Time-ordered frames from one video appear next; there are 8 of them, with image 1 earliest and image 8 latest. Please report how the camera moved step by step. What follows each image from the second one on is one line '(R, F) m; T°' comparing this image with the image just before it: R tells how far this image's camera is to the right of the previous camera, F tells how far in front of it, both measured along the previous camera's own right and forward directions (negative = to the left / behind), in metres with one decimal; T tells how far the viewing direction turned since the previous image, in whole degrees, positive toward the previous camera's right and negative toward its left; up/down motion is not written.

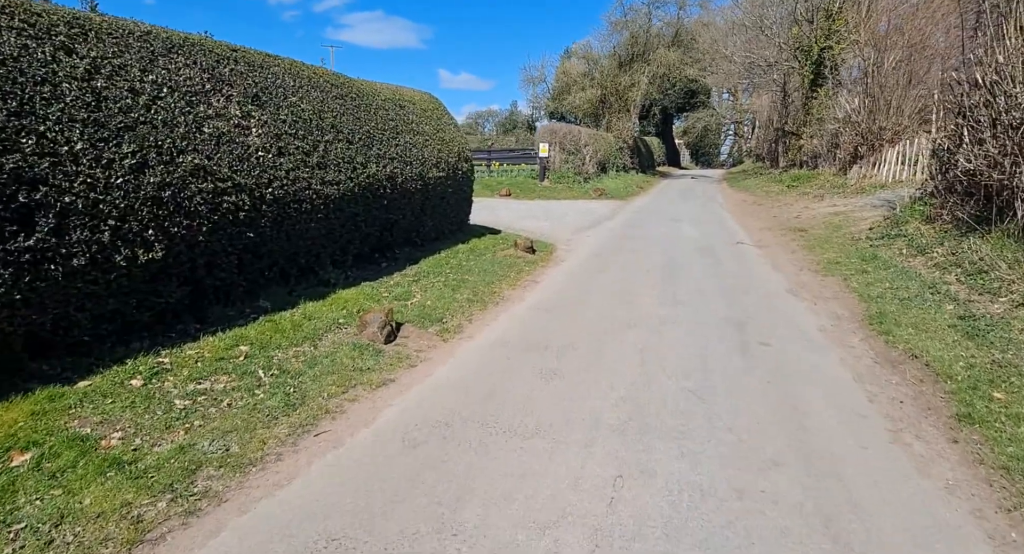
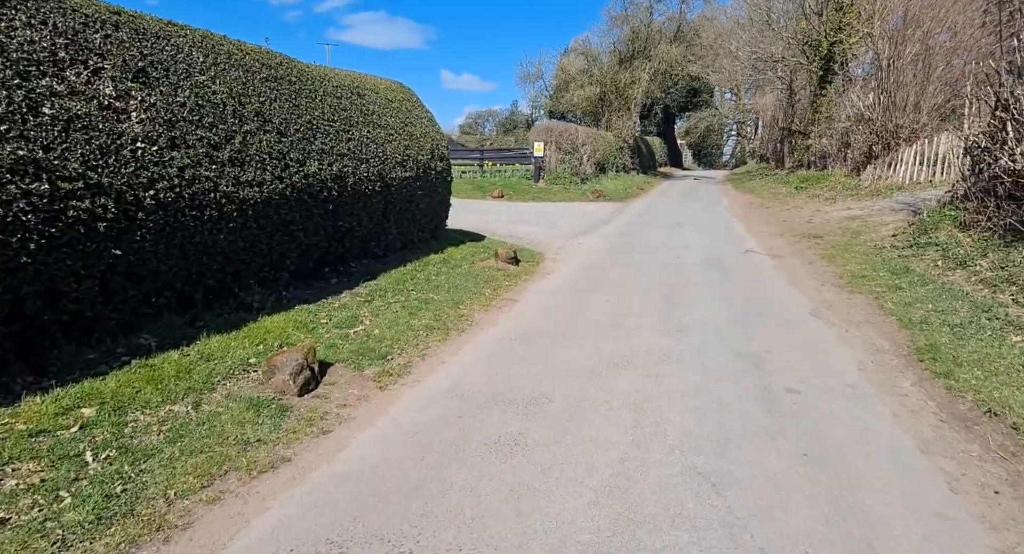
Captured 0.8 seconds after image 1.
(+0.3, +1.1) m; 0°
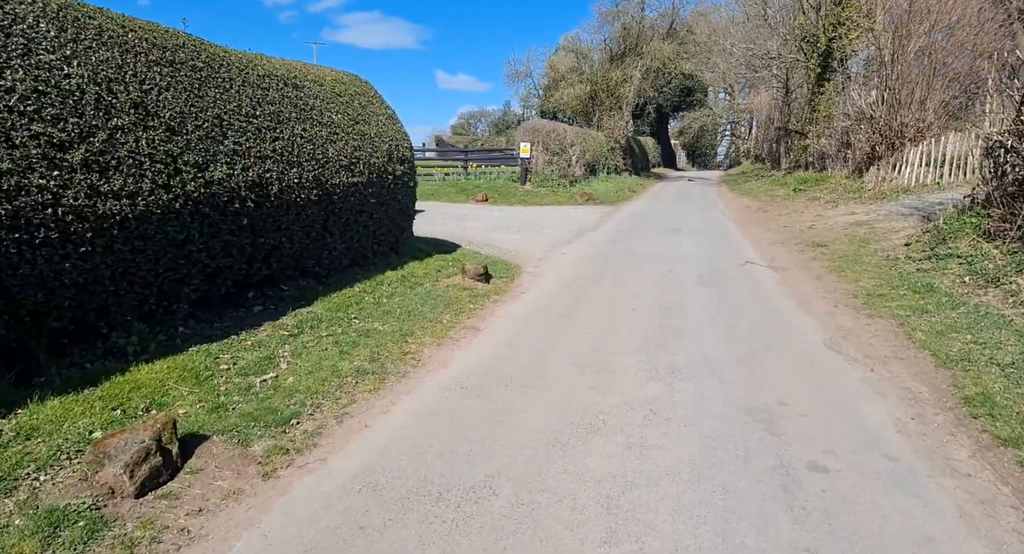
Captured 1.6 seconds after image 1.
(+0.3, +1.0) m; +1°
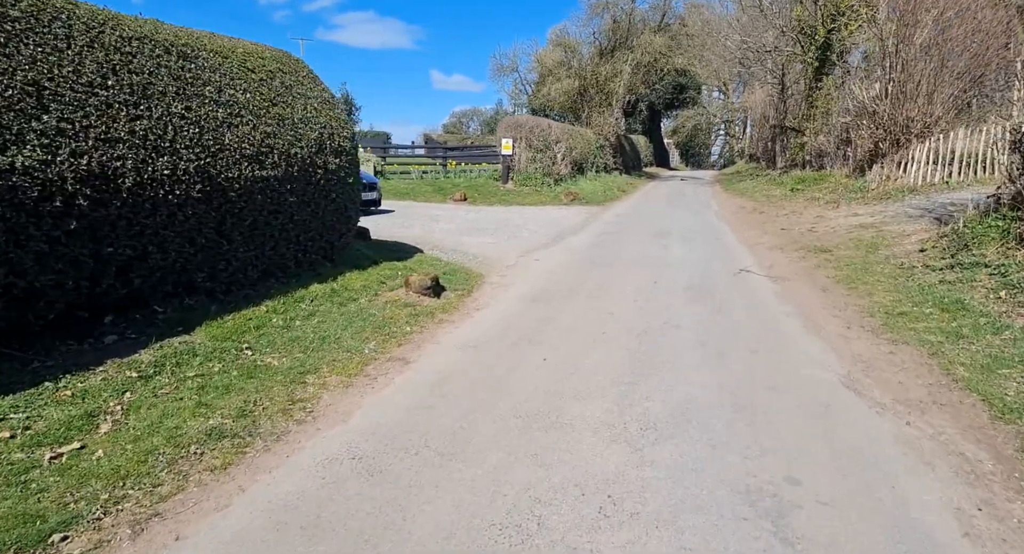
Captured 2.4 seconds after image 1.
(+0.4, +1.2) m; +1°
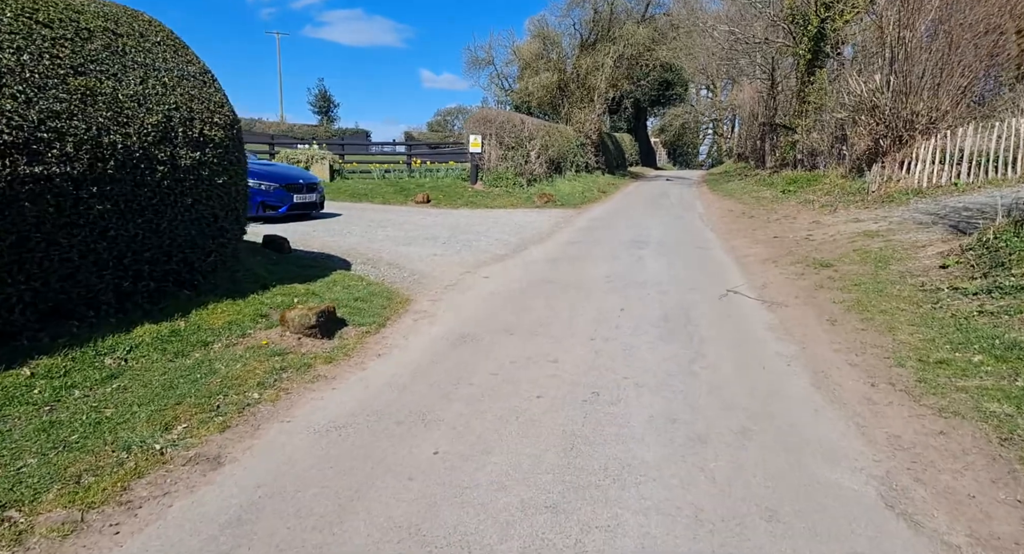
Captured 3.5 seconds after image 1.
(+0.6, +1.6) m; +1°
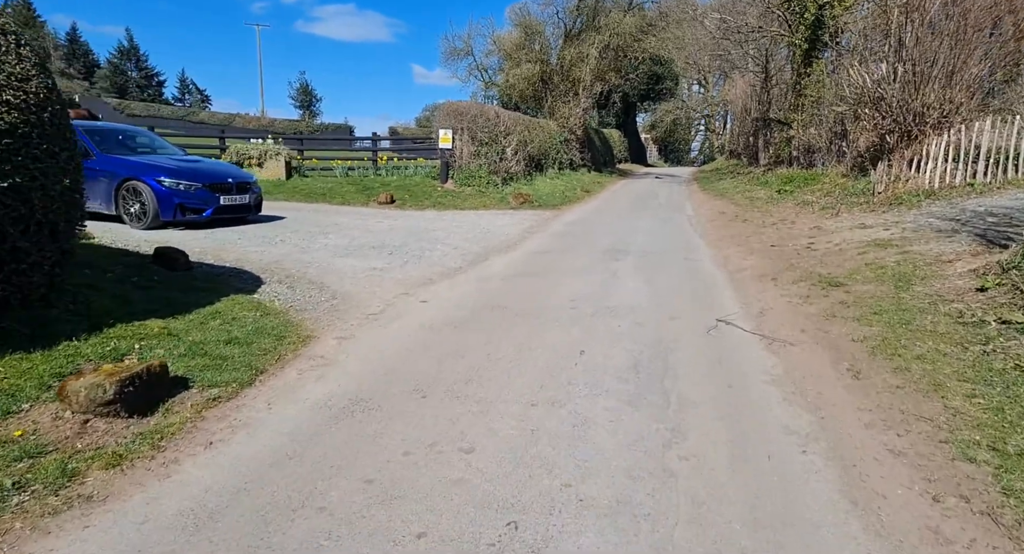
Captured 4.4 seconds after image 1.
(+0.5, +1.5) m; +1°
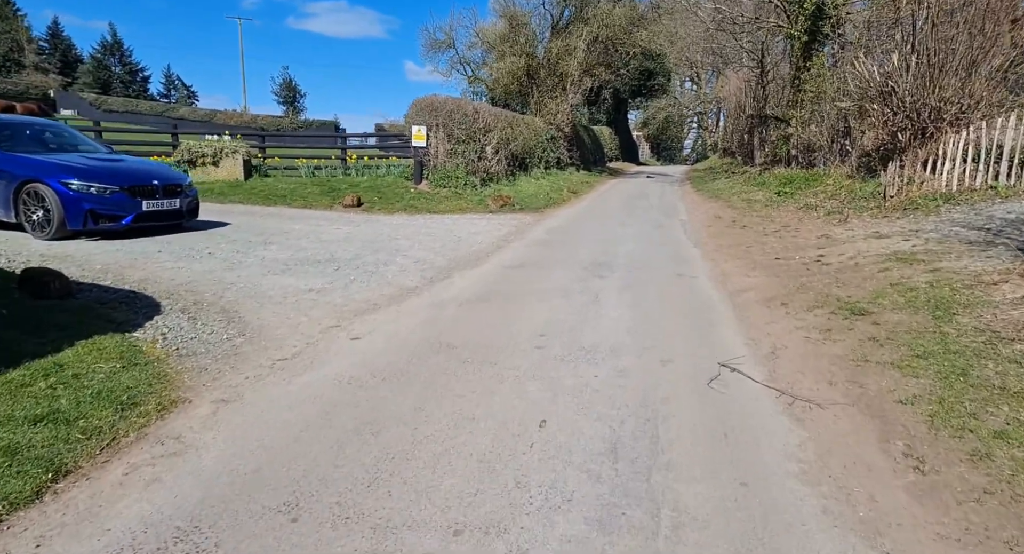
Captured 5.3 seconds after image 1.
(+0.3, +1.3) m; +1°
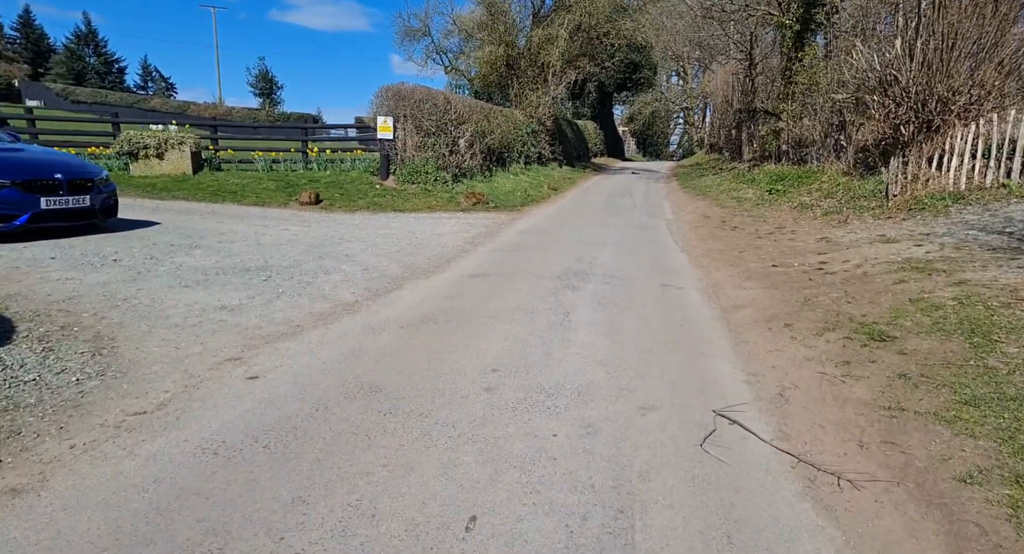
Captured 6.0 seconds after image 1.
(+0.3, +1.2) m; +1°
